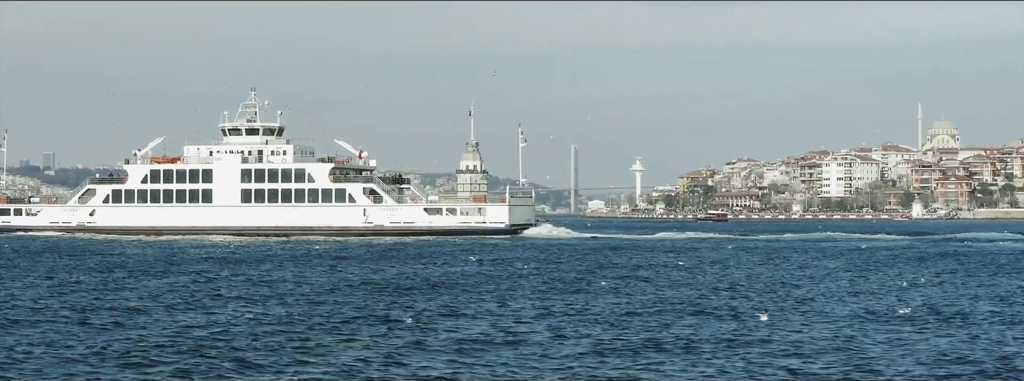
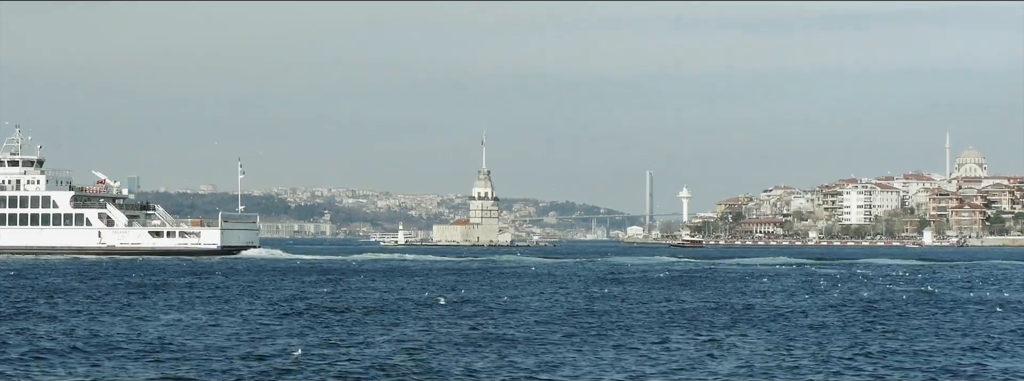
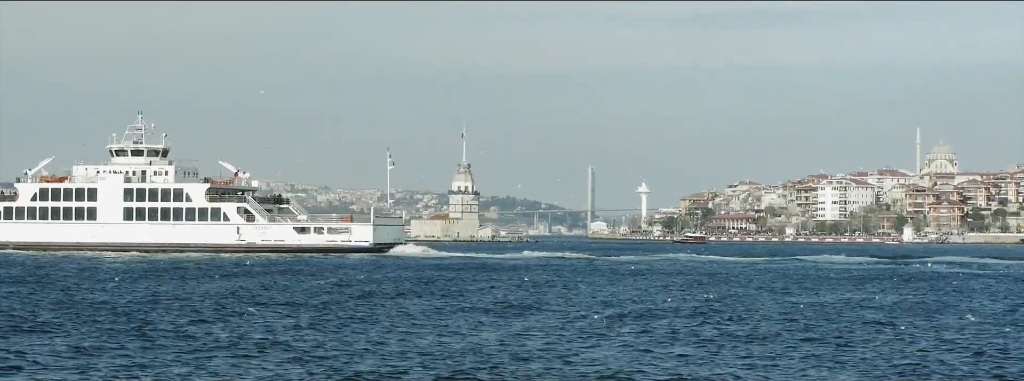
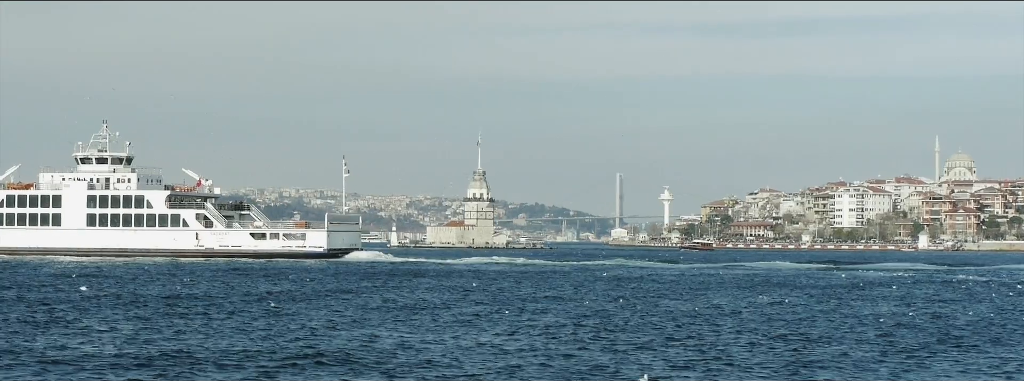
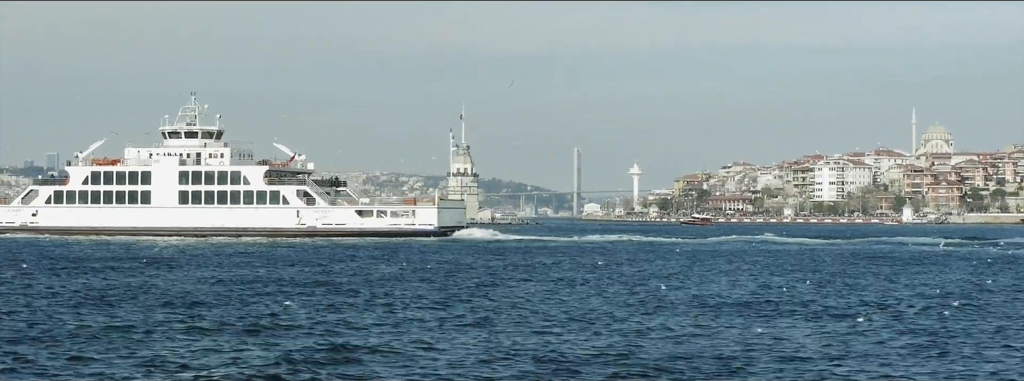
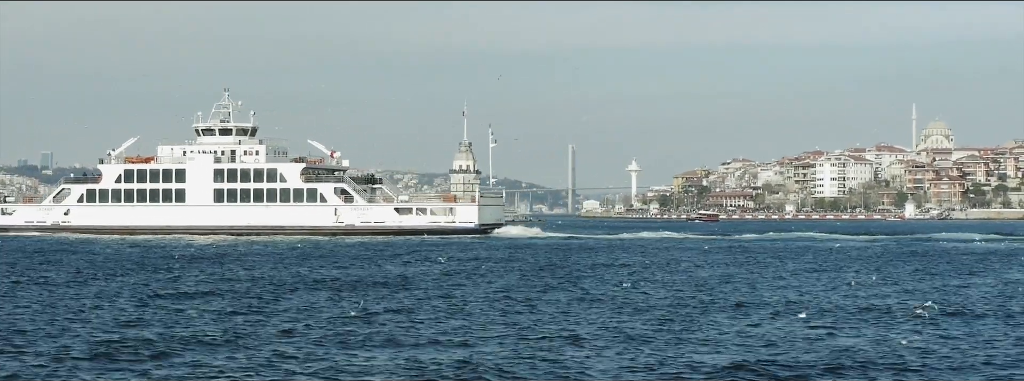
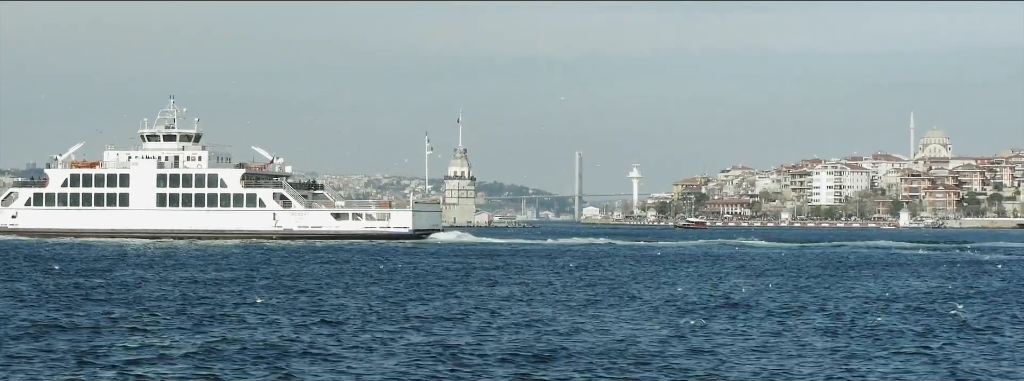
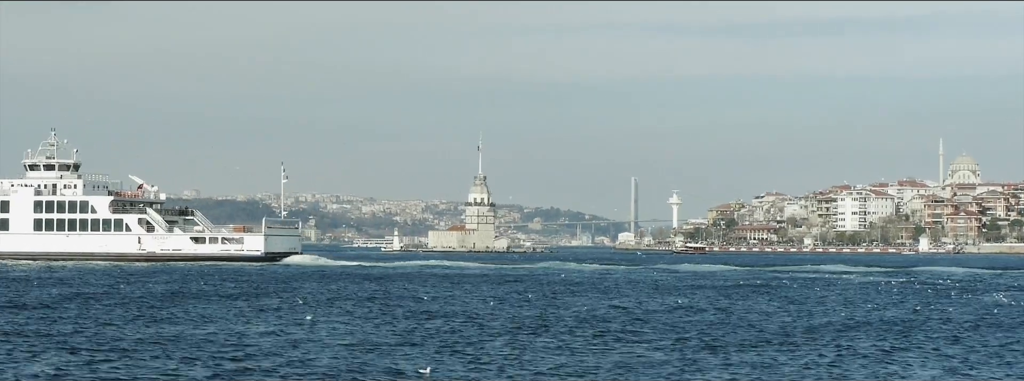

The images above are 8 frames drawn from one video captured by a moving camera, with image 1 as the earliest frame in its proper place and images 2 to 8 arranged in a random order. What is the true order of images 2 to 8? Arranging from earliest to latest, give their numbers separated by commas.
6, 5, 7, 3, 4, 8, 2
